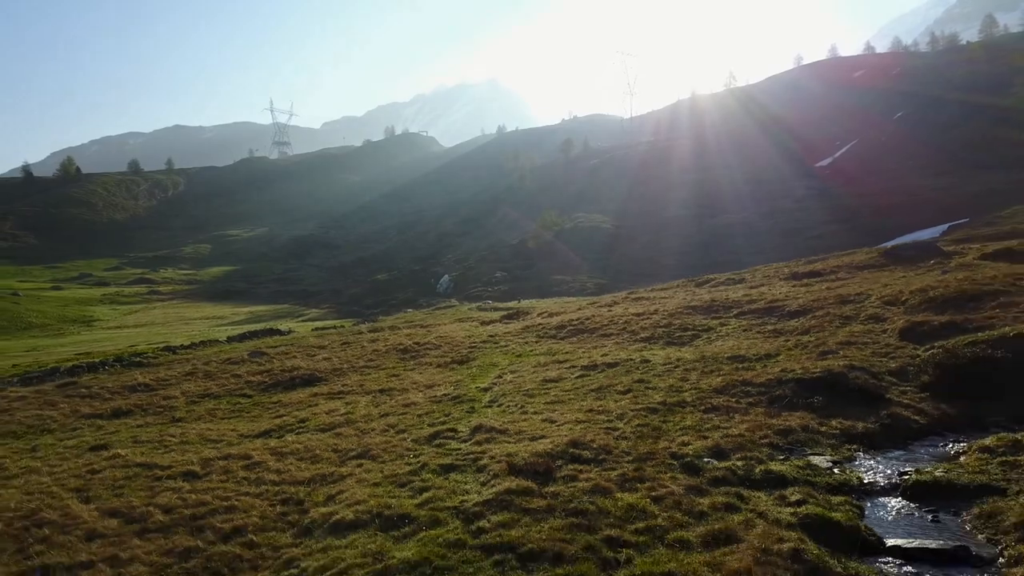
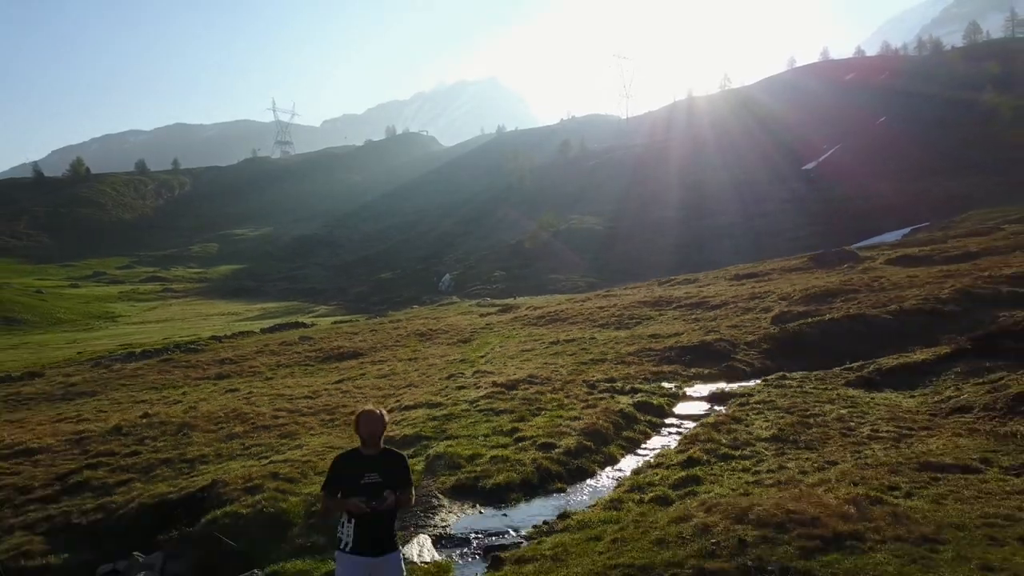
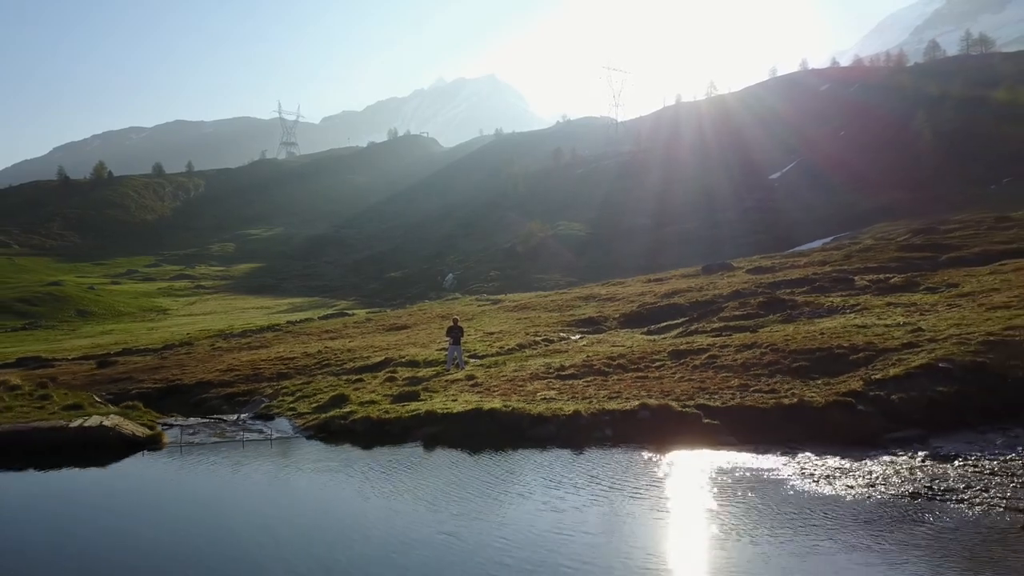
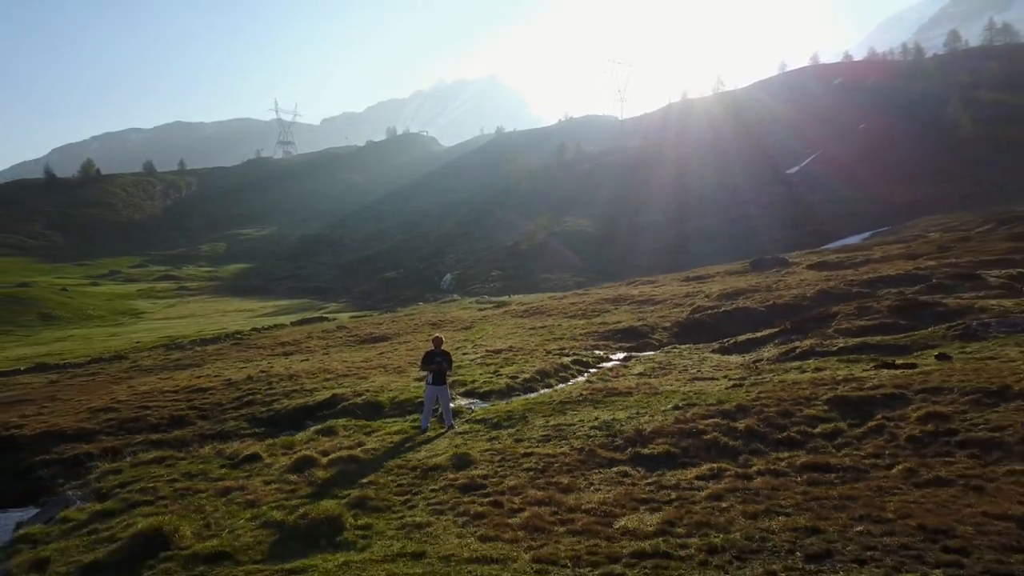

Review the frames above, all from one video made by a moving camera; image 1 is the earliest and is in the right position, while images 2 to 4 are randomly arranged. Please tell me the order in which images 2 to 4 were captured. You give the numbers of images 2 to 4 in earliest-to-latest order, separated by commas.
2, 4, 3
